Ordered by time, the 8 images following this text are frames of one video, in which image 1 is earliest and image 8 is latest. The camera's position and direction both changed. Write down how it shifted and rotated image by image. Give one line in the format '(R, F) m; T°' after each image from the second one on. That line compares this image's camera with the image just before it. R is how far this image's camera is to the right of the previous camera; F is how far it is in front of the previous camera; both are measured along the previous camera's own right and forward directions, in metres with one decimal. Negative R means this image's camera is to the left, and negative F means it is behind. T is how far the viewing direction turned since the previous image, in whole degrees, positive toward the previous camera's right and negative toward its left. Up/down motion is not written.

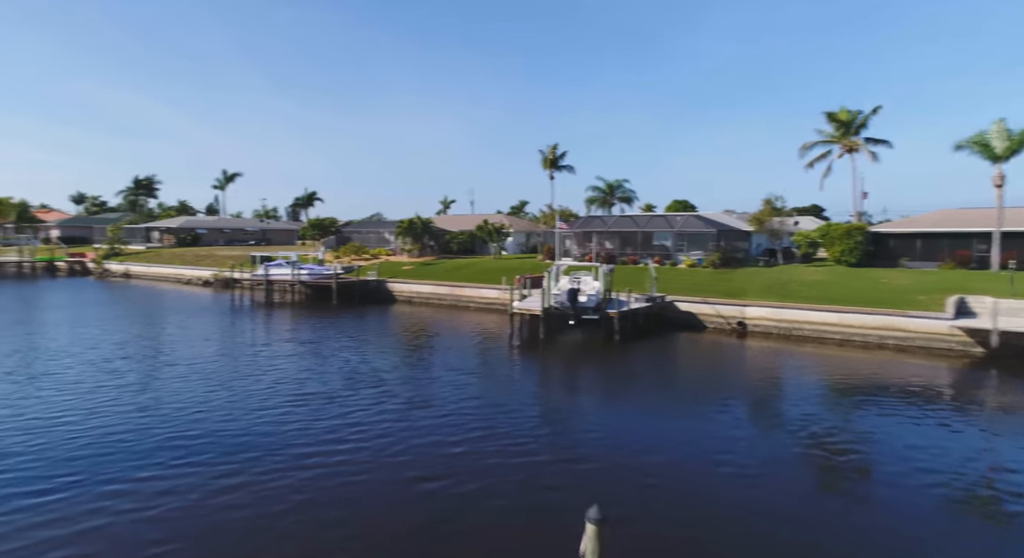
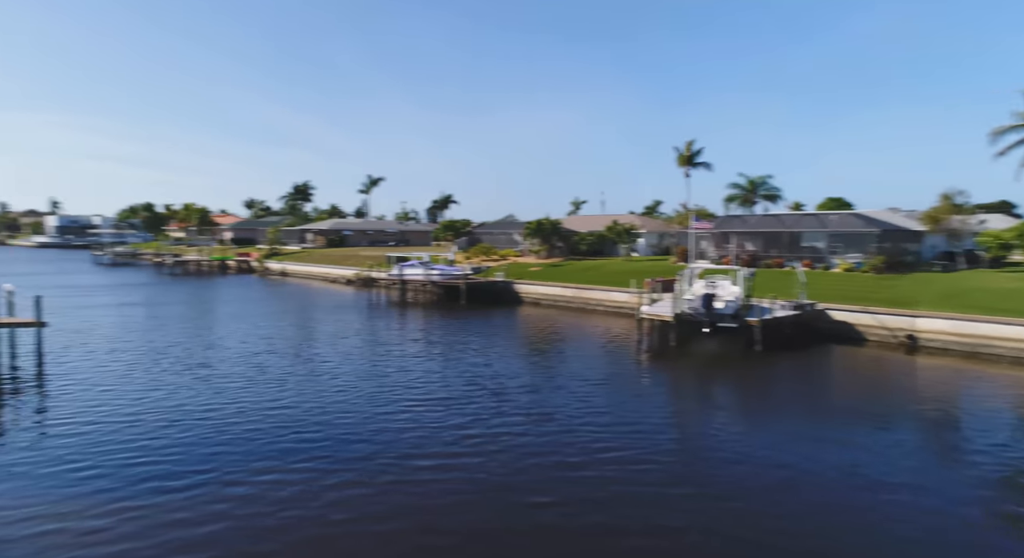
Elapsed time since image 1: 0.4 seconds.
(+0.2, +0.9) m; -12°
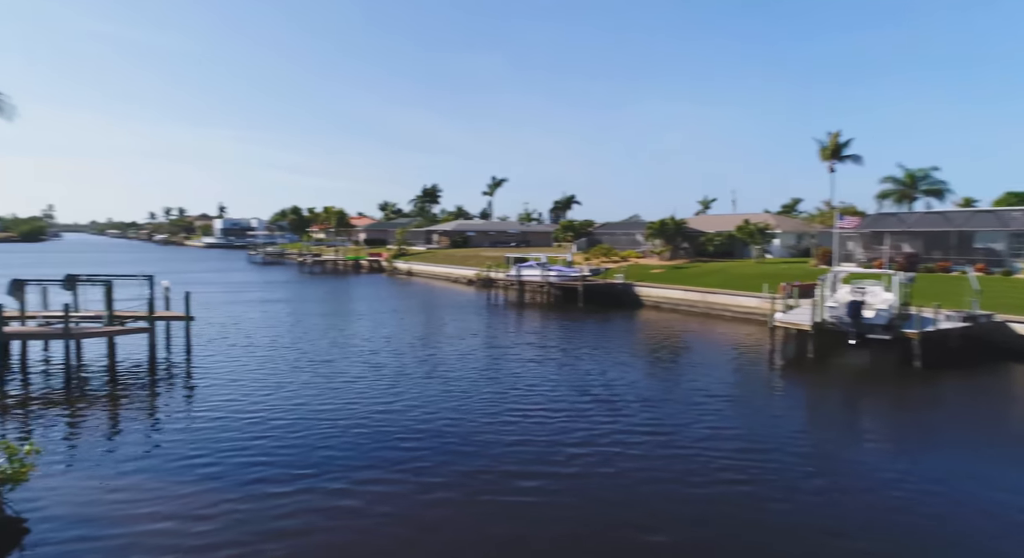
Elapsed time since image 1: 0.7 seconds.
(+0.2, +0.9) m; -11°
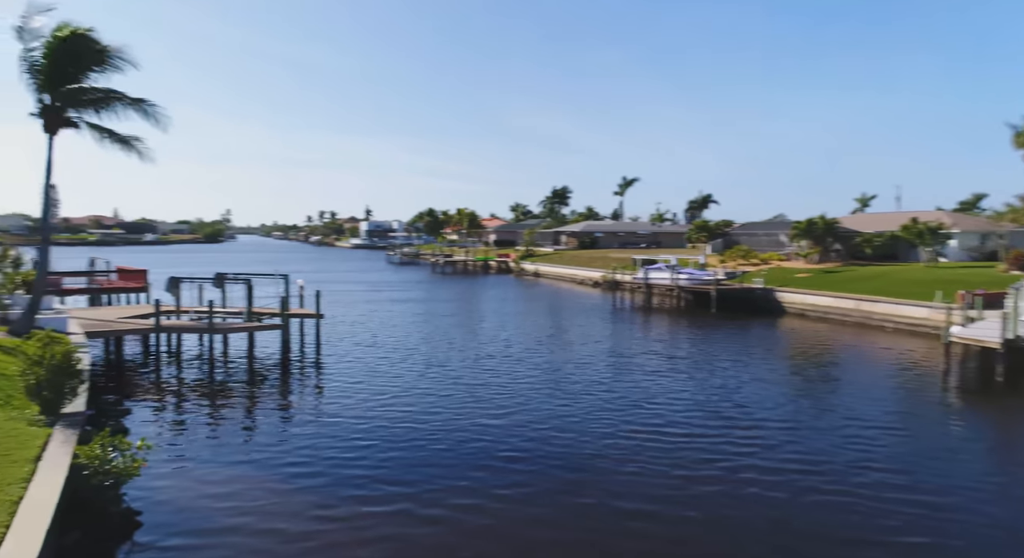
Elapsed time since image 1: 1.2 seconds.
(+0.3, +1.2) m; -12°
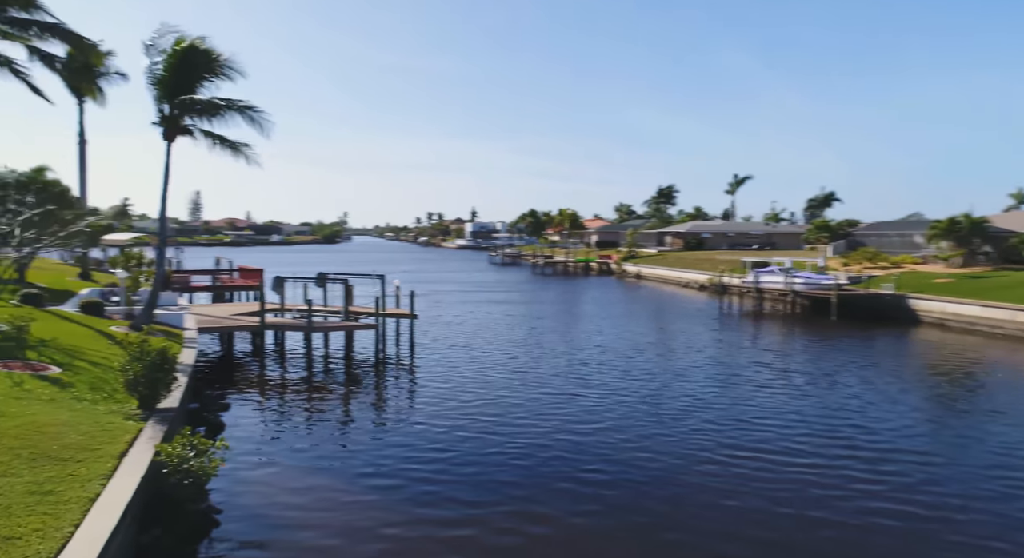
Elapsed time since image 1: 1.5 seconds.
(+0.3, +1.0) m; -9°
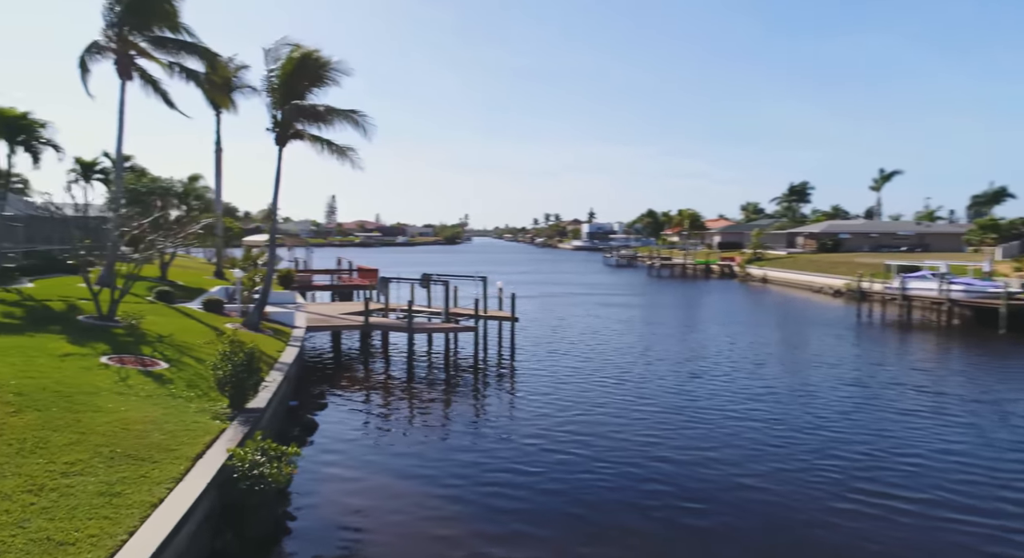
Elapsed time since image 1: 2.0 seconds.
(+0.5, +1.2) m; -11°
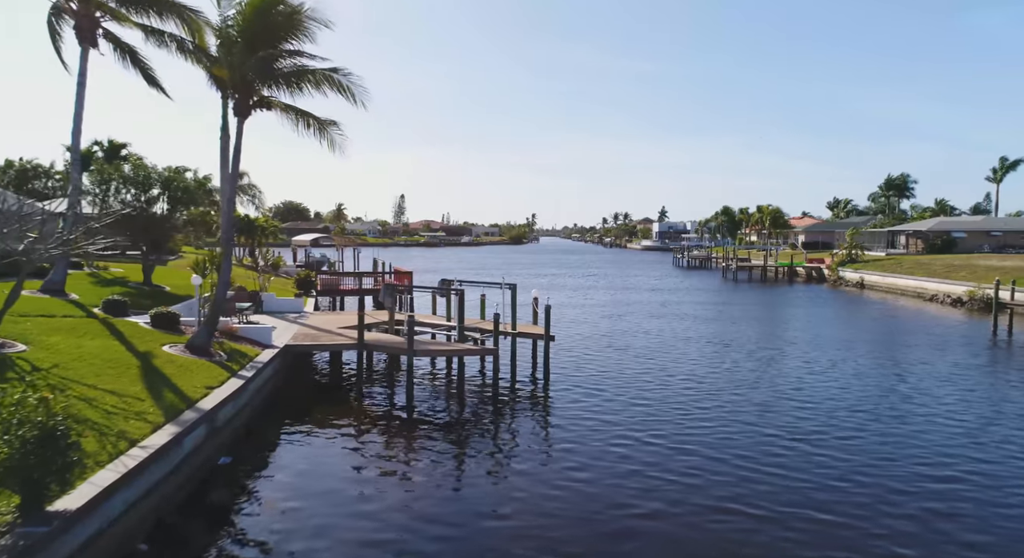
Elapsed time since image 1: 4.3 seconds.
(+1.2, +6.1) m; -6°
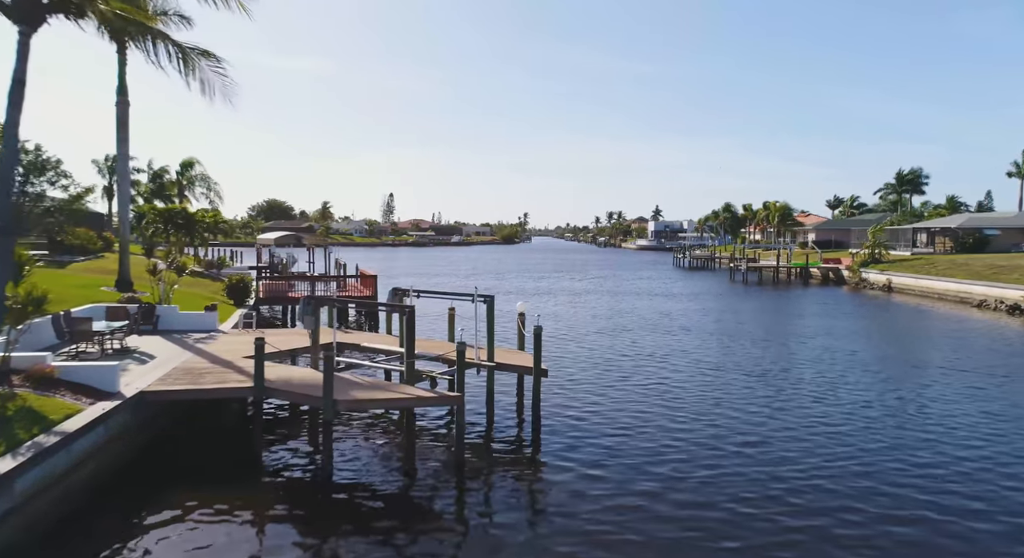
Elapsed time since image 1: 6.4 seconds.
(+0.4, +7.2) m; +1°
